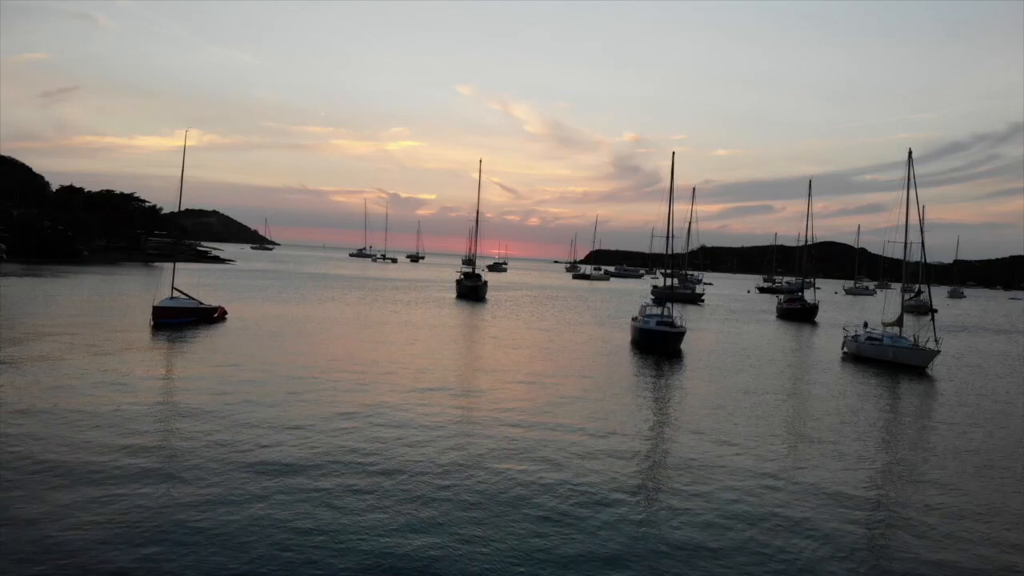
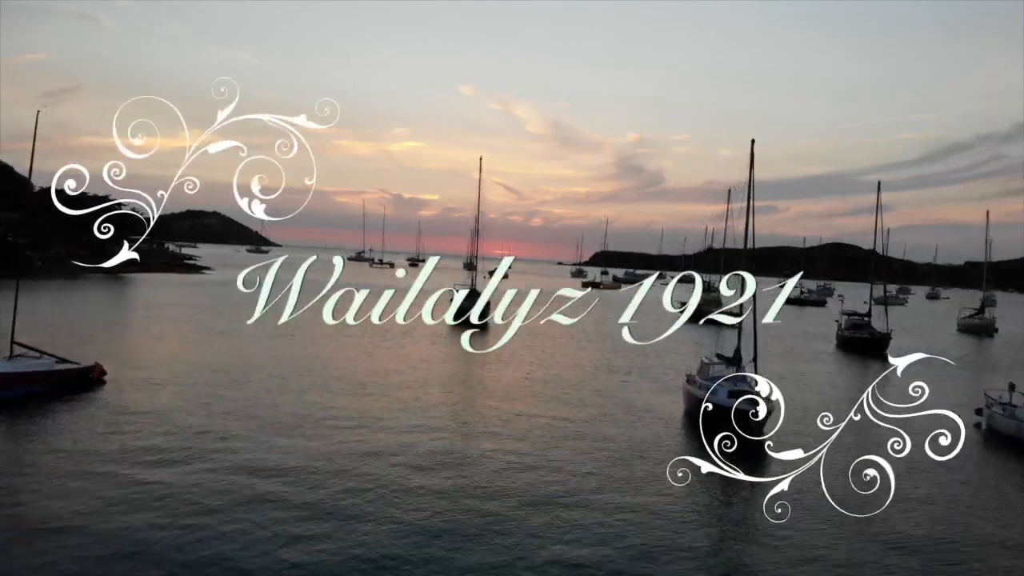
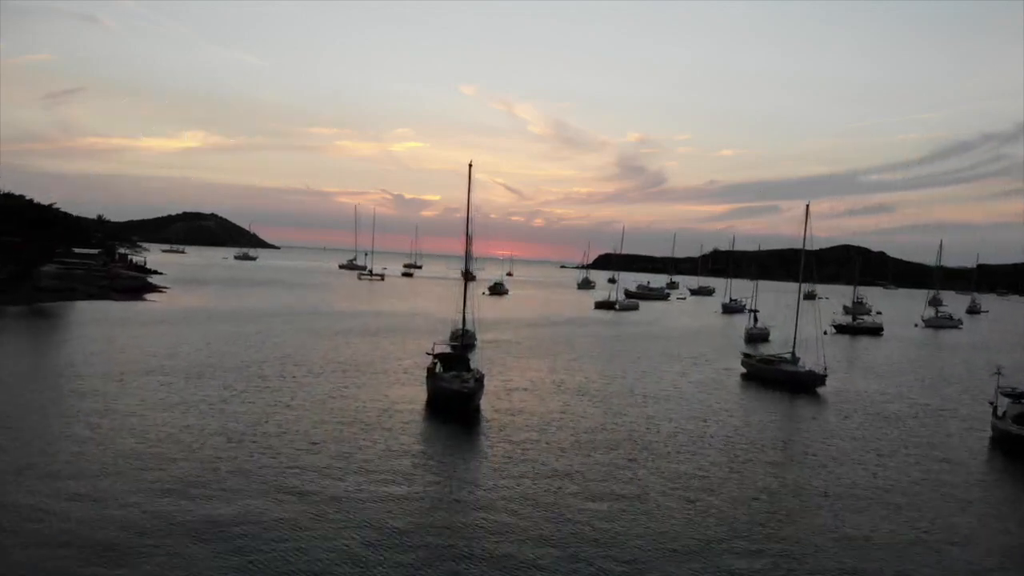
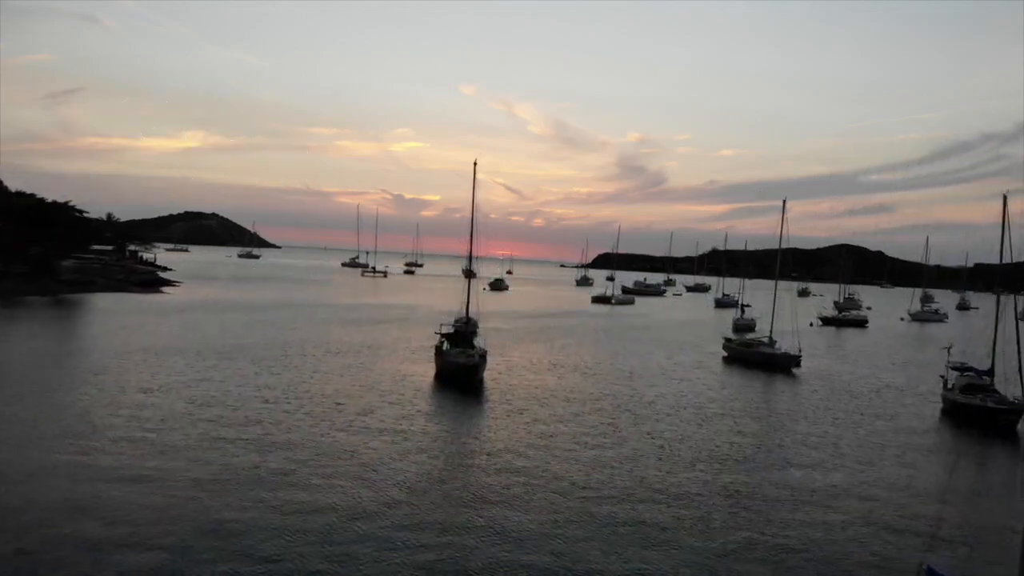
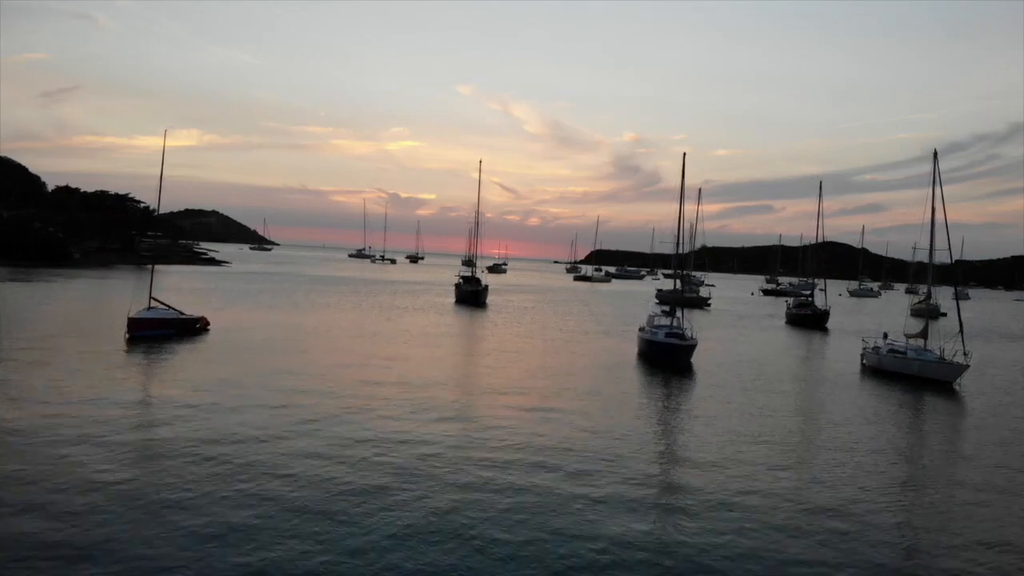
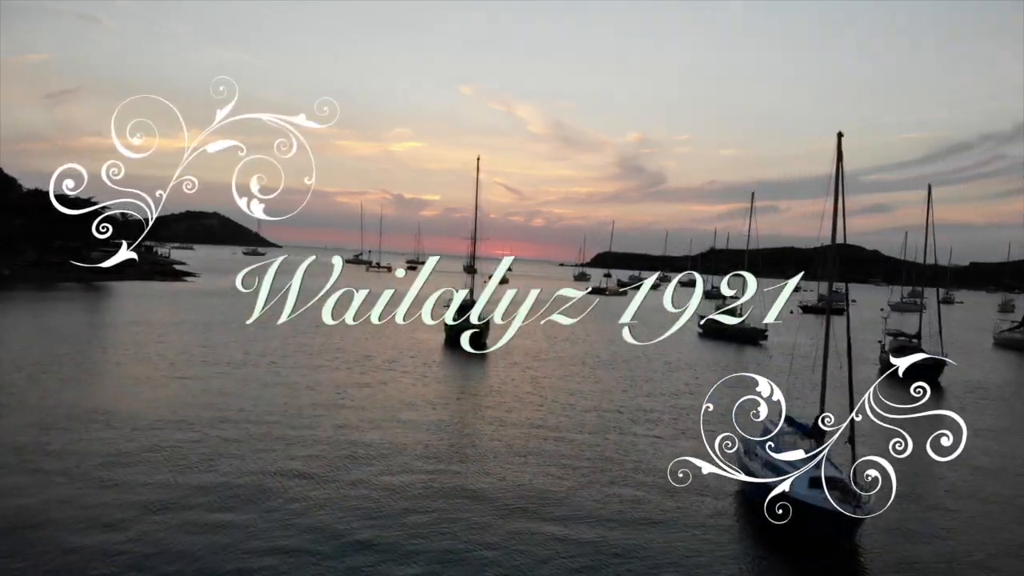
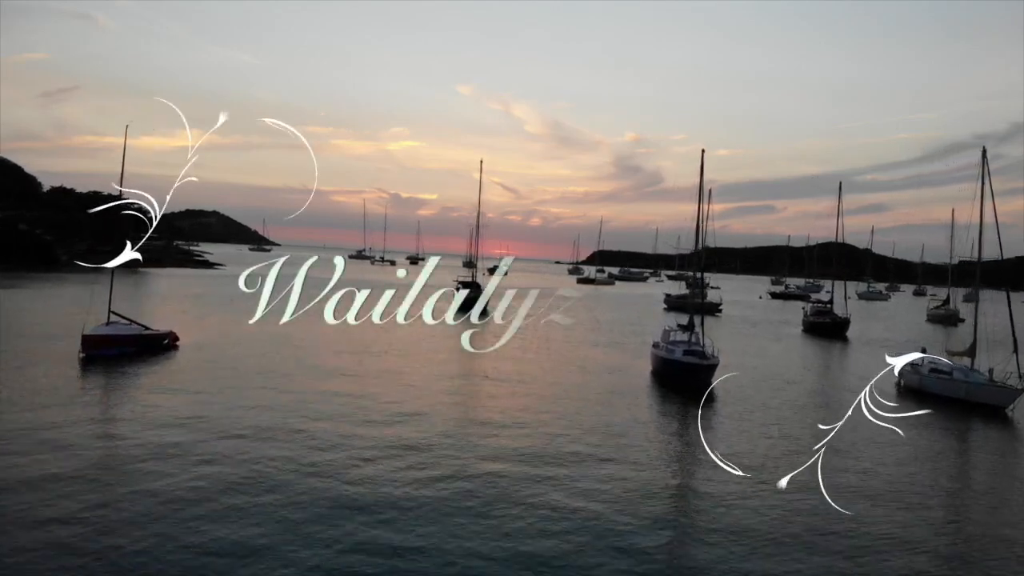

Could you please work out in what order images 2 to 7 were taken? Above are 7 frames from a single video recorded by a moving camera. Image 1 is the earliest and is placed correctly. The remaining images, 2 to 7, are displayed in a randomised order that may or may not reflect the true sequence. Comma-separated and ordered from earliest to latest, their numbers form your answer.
5, 7, 2, 6, 4, 3
